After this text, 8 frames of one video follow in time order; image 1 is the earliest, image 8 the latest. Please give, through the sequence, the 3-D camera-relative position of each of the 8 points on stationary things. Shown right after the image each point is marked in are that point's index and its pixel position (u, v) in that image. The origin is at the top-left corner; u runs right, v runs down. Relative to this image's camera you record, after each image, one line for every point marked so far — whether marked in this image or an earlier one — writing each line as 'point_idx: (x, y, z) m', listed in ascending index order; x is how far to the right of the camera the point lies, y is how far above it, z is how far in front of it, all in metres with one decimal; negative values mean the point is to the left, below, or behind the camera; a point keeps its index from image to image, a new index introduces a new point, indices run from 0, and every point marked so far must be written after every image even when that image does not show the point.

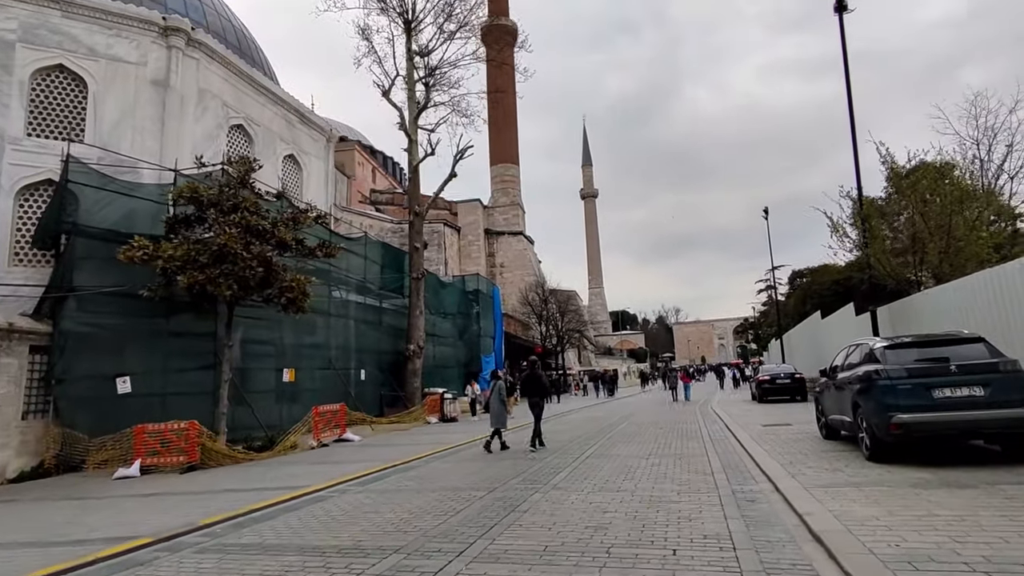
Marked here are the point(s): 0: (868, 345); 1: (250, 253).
0: (+5.3, -0.8, +8.5) m
1: (-5.7, +0.8, +12.6) m
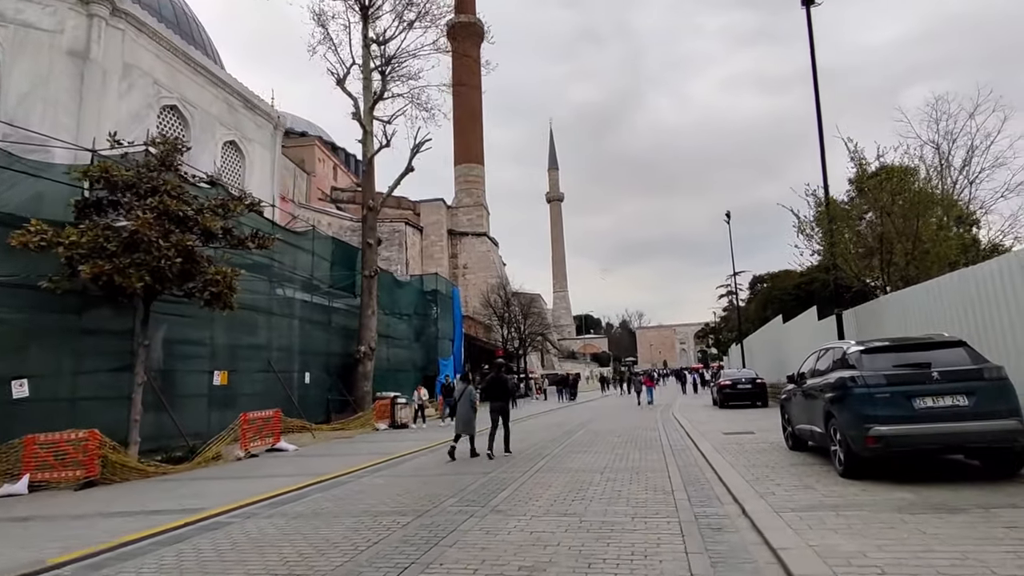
0: (+4.5, -0.8, +7.9) m
1: (-6.7, +0.9, +11.2) m
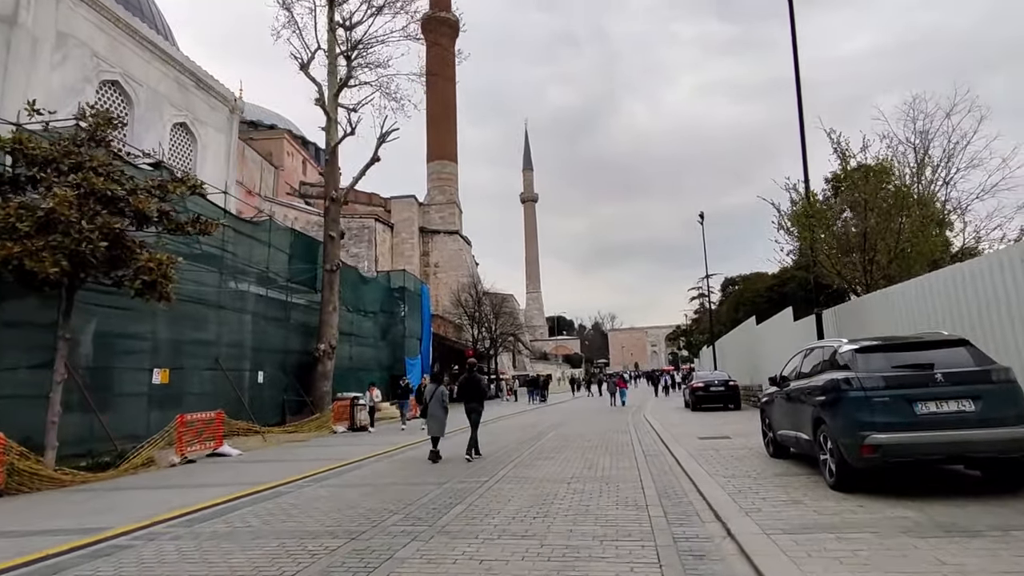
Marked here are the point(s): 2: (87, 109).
0: (+3.9, -0.7, +7.2) m
1: (-7.3, +1.1, +10.1) m
2: (-9.0, +3.8, +12.2) m
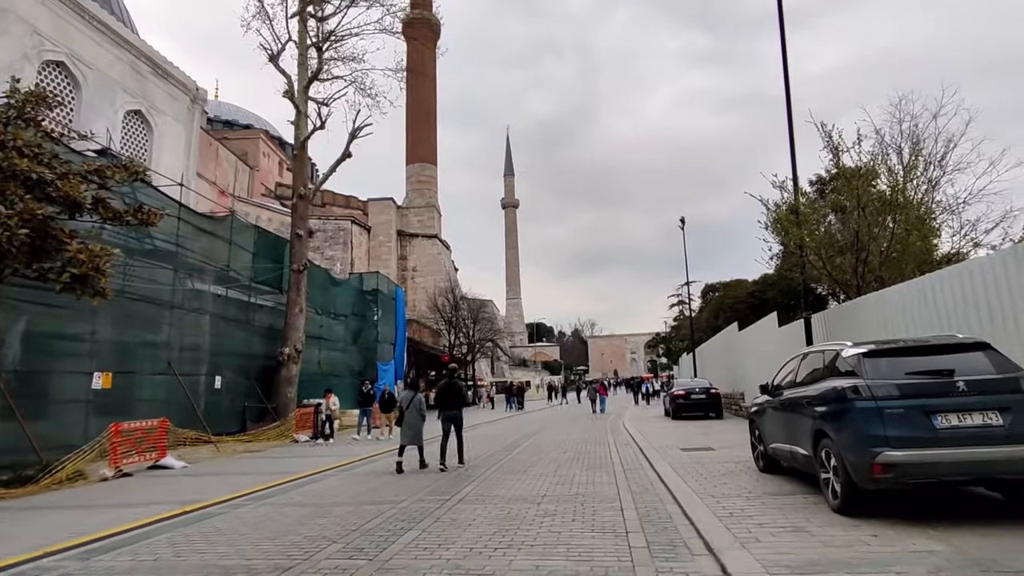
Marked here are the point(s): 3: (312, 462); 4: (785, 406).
0: (+3.5, -0.7, +6.5) m
1: (-7.8, +1.2, +9.0) m
2: (-9.5, +3.9, +11.1) m
3: (-4.3, -3.7, +12.3) m
4: (+3.3, -1.4, +6.9) m
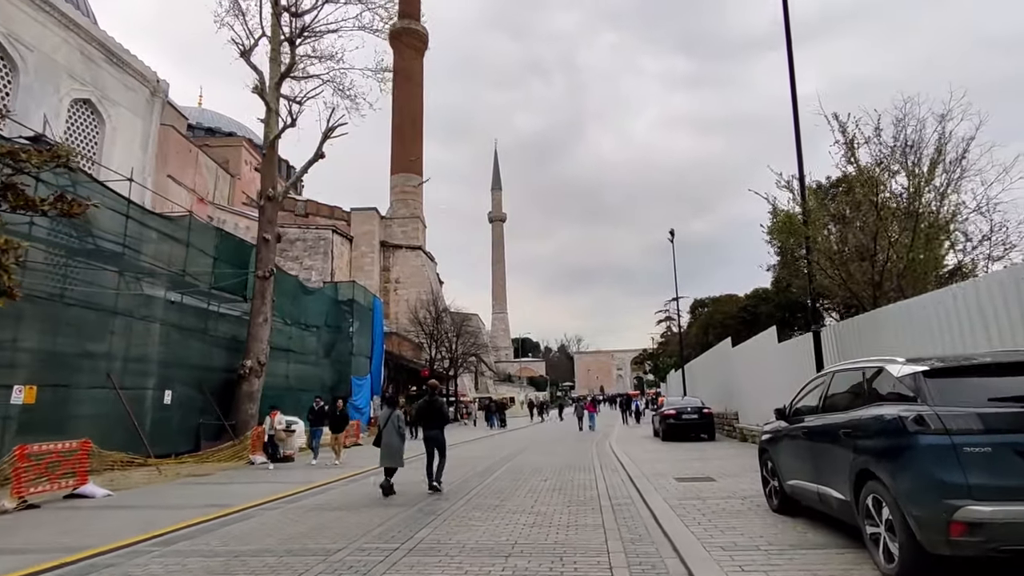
0: (+3.2, -0.8, +5.3) m
1: (-8.2, +1.3, +7.6) m
2: (-9.9, +3.9, +9.7) m
3: (-4.8, -3.8, +10.9) m
4: (+2.9, -1.4, +5.6) m
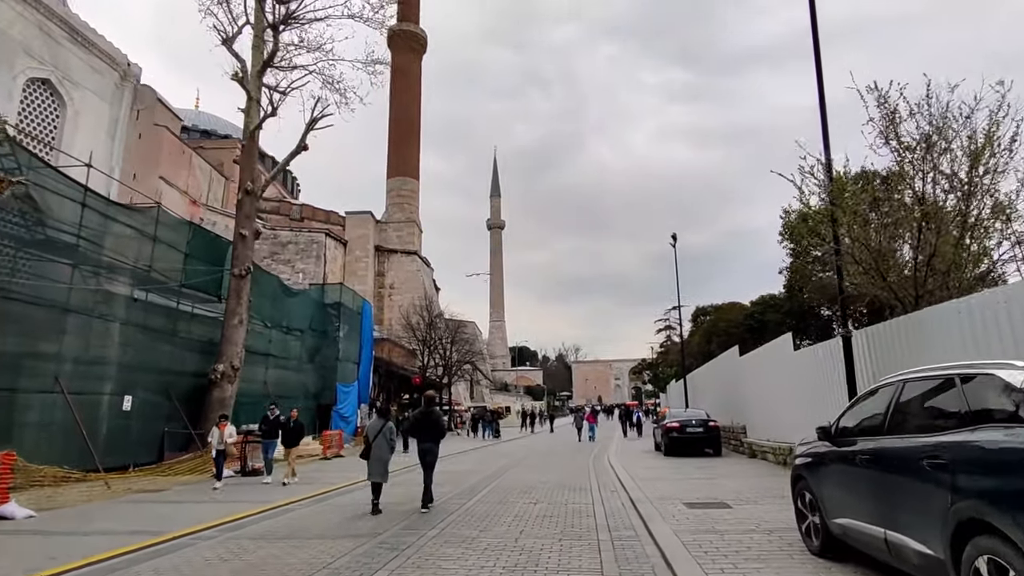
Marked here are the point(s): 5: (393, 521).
0: (+3.0, -0.6, +4.0) m
1: (-8.4, +1.5, +6.3) m
2: (-10.0, +4.1, +8.5) m
3: (-5.0, -3.7, +9.5) m
4: (+2.7, -1.3, +4.3) m
5: (-1.7, -3.4, +8.4) m
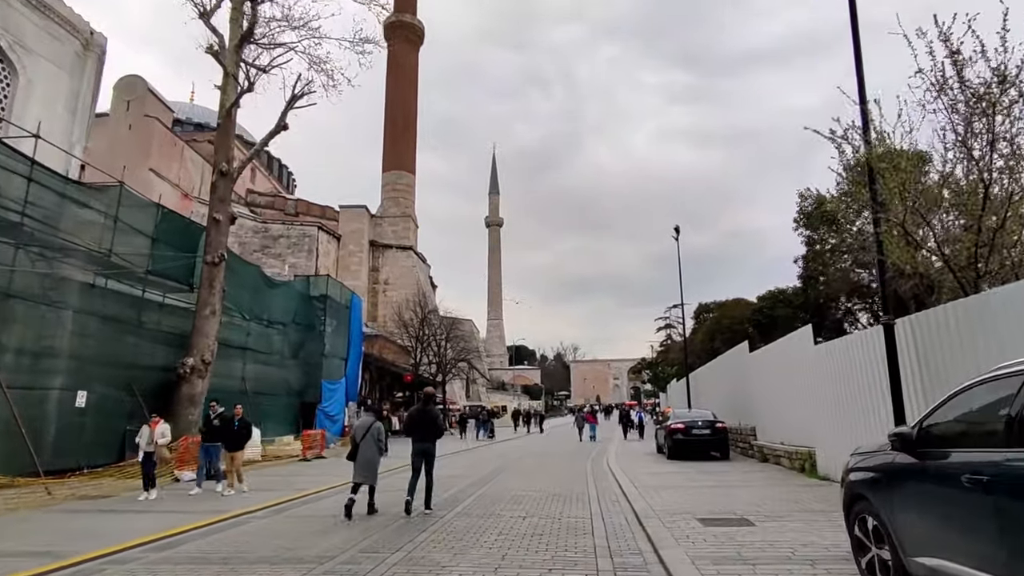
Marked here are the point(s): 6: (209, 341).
0: (+2.8, -0.4, +2.7) m
1: (-8.5, +1.8, +5.0) m
2: (-10.2, +4.4, +7.2) m
3: (-5.2, -3.4, +8.2) m
4: (+2.5, -1.0, +3.1) m
5: (-1.9, -3.1, +7.1) m
6: (-8.8, -1.5, +16.7) m
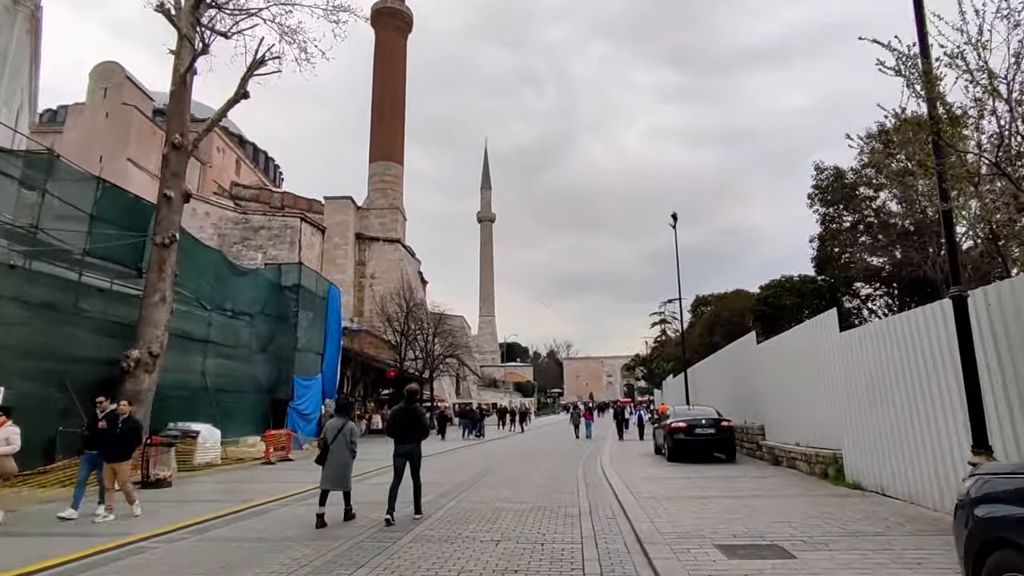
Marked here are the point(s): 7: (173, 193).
0: (+2.6, 0.0, +1.1) m
1: (-8.8, +2.2, +3.2) m
2: (-10.5, +4.8, +5.4) m
3: (-5.5, -3.0, +6.5) m
4: (+2.3, -0.7, +1.4) m
5: (-2.2, -2.7, +5.4) m
6: (-9.2, -1.1, +15.0) m
7: (-9.3, +2.6, +15.9) m
